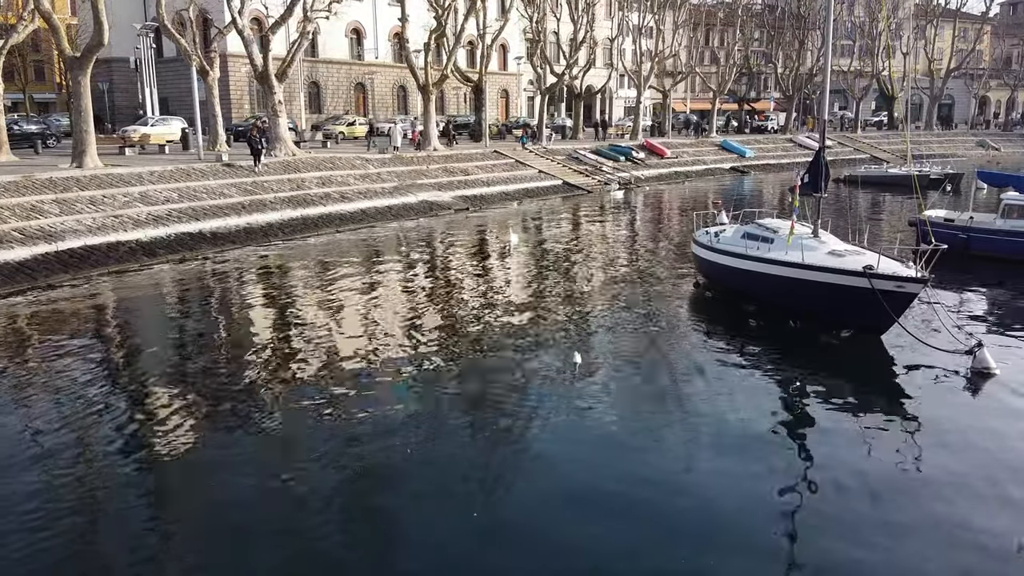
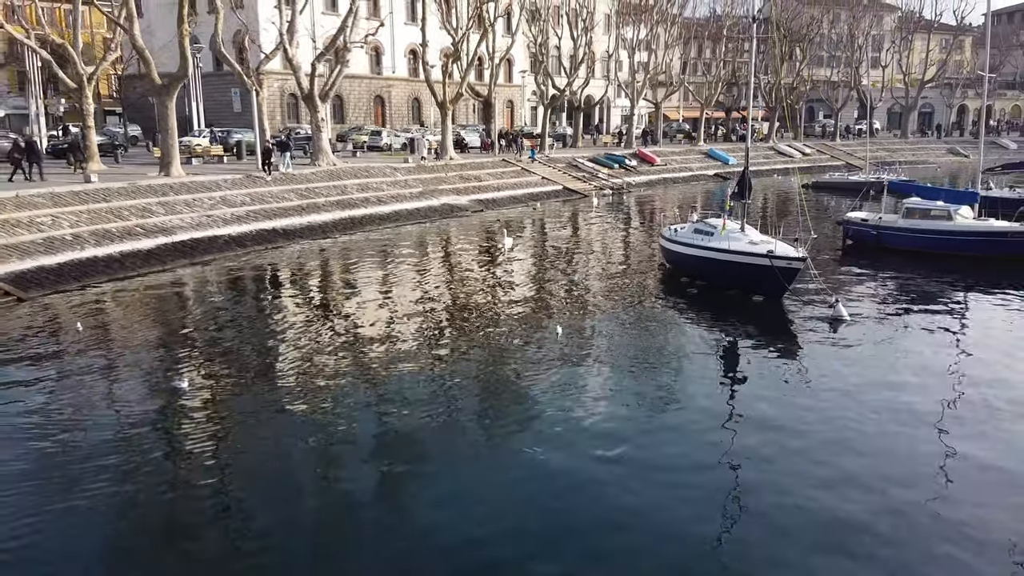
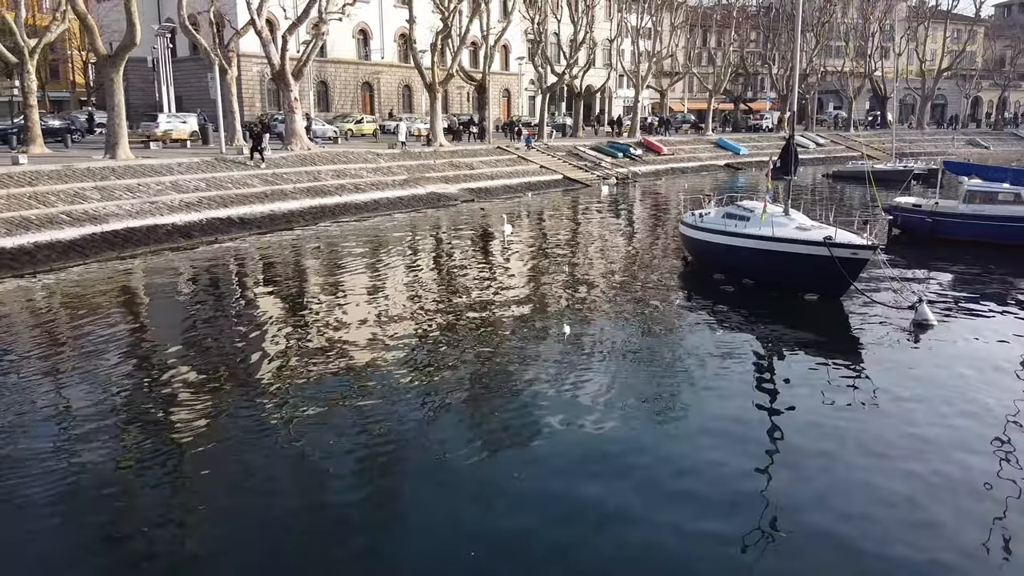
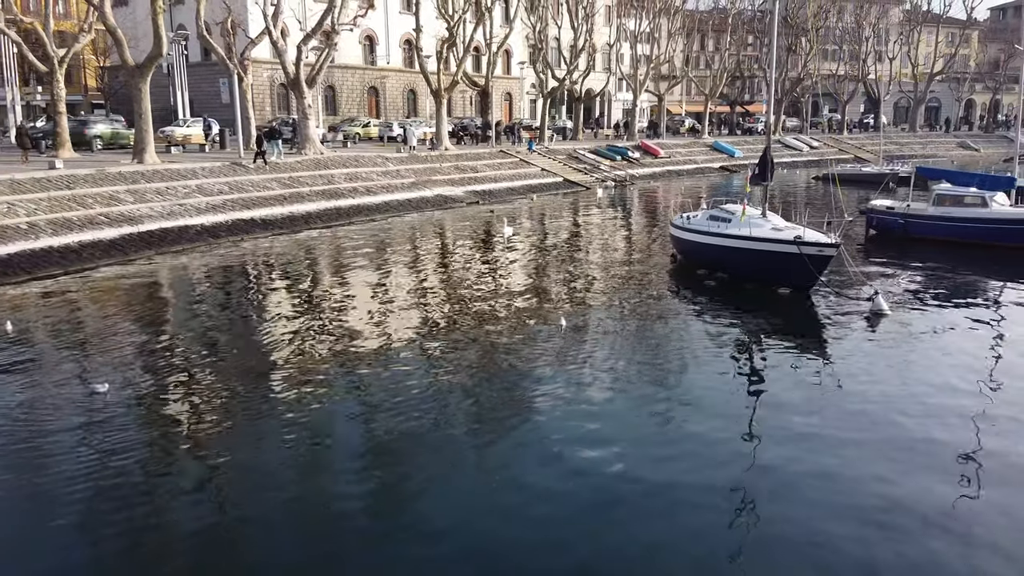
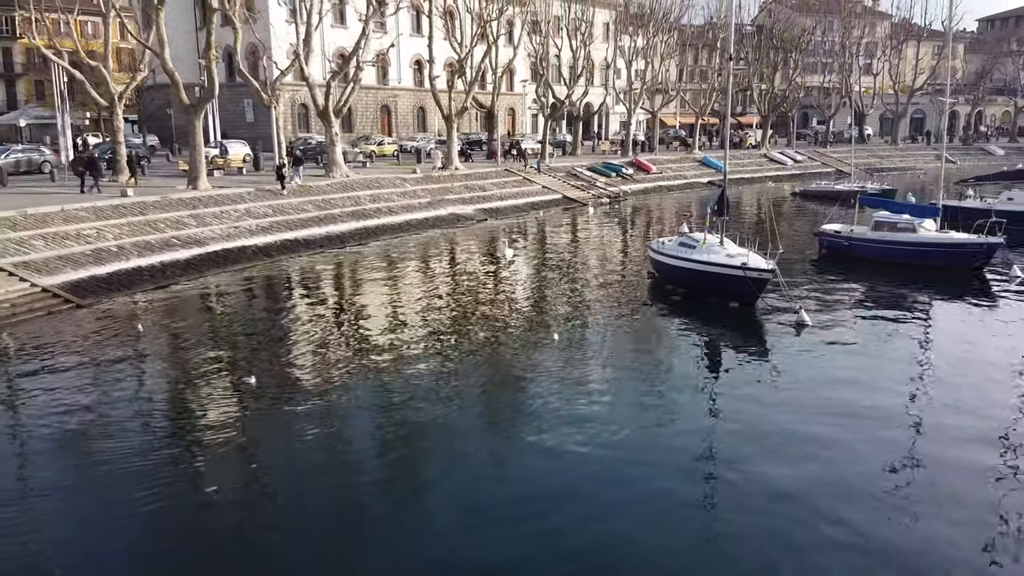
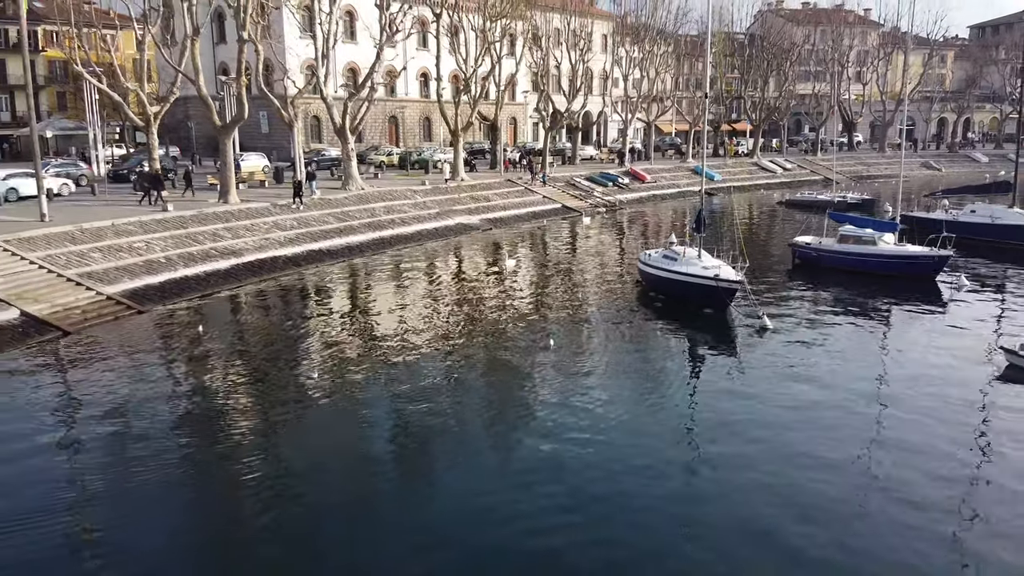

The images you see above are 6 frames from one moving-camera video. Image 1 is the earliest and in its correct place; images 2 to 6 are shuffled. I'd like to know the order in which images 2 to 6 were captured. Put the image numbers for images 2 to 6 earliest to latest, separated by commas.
3, 4, 2, 5, 6
